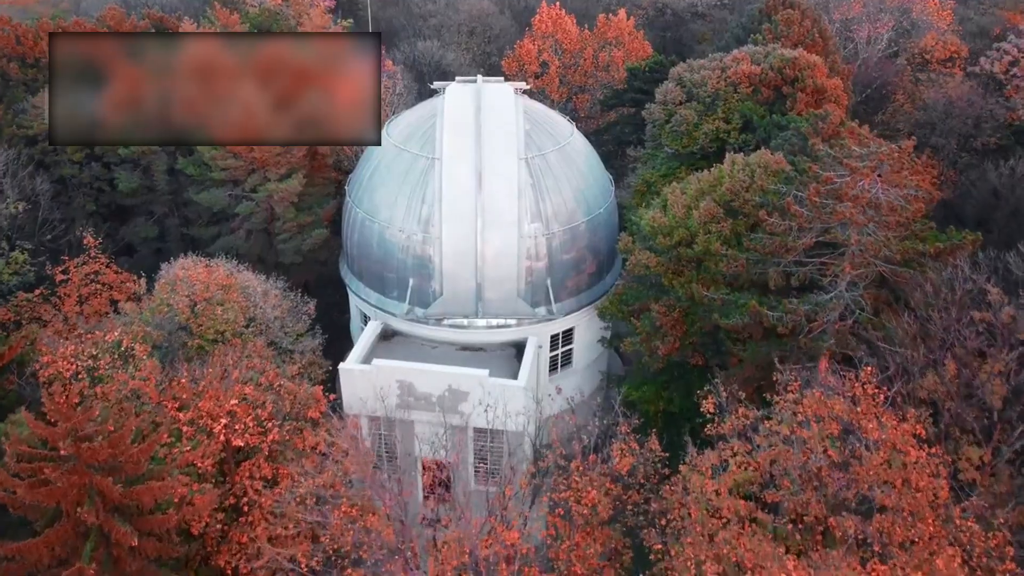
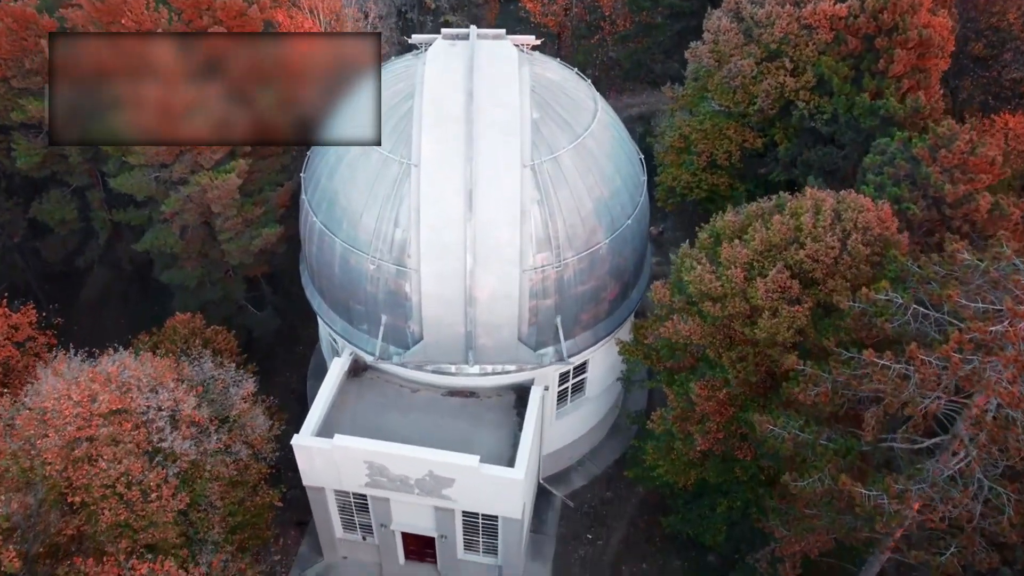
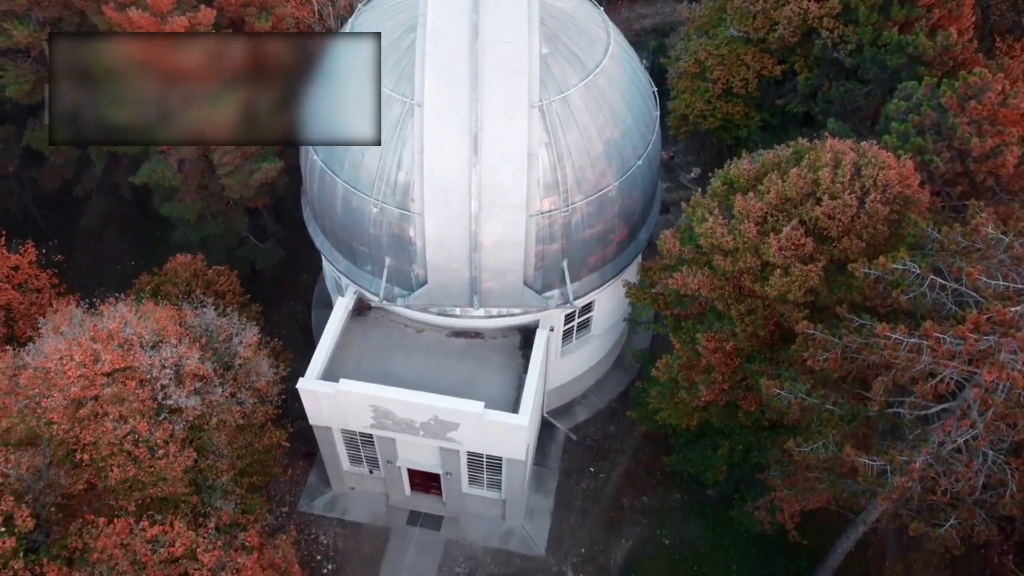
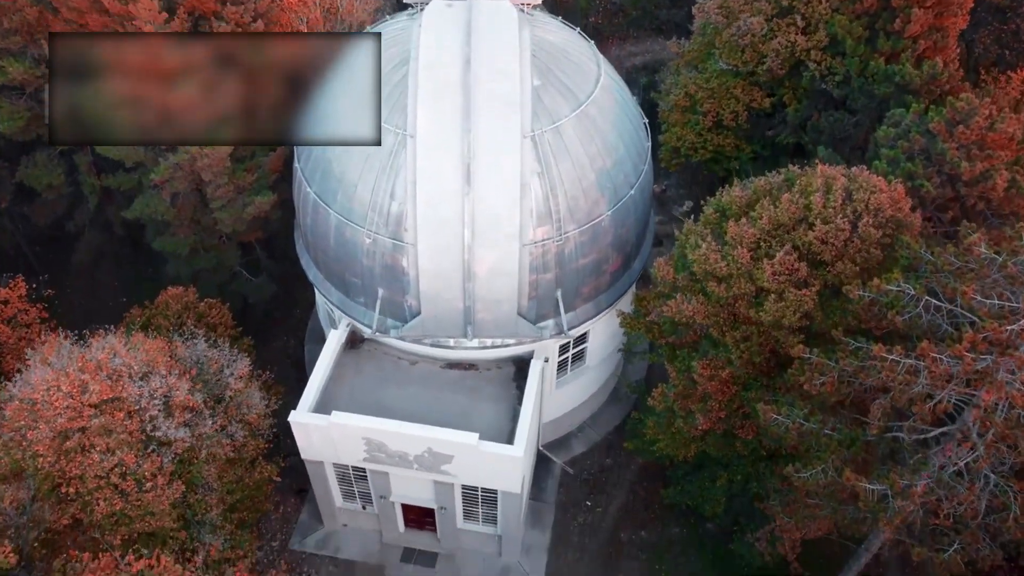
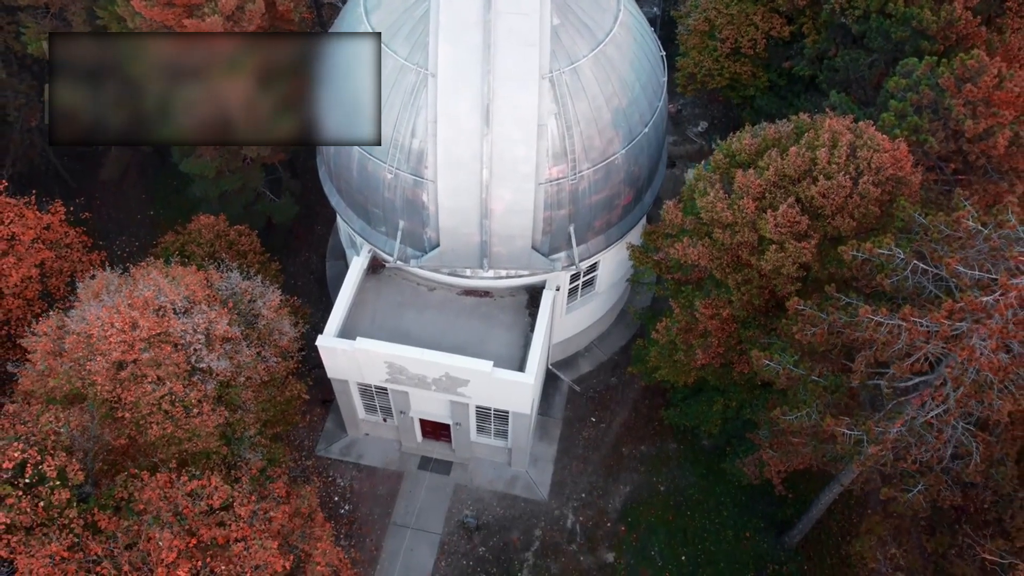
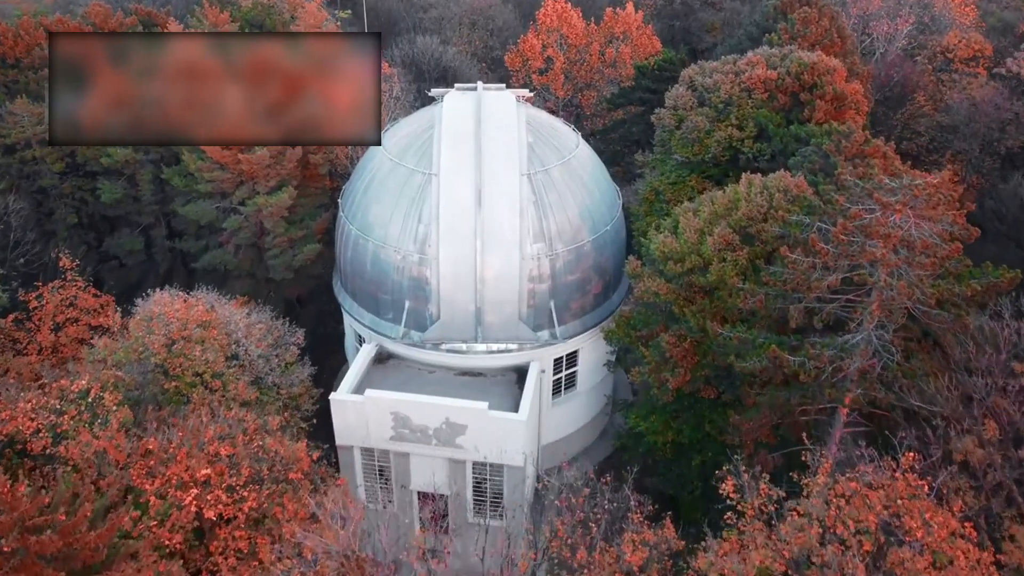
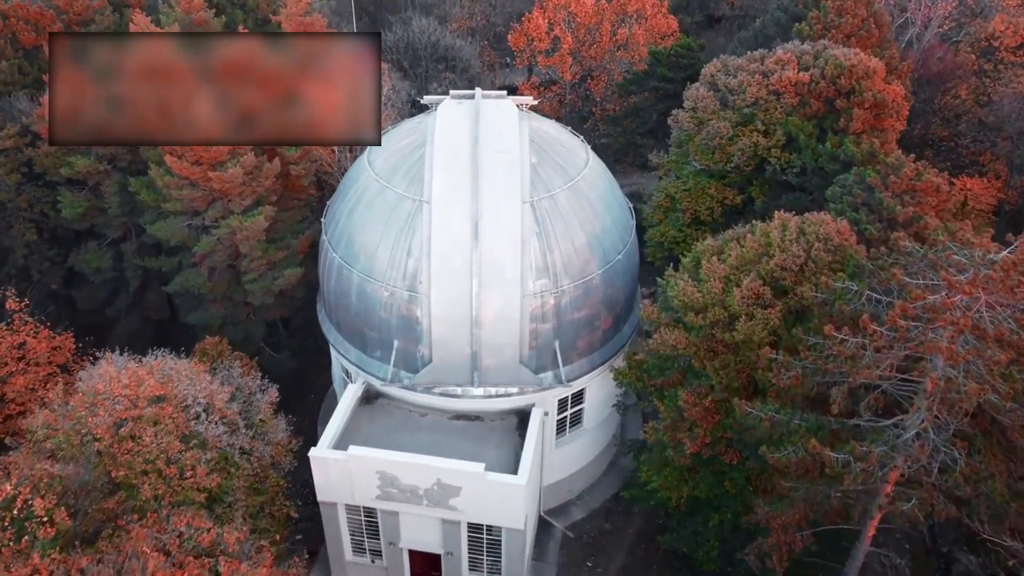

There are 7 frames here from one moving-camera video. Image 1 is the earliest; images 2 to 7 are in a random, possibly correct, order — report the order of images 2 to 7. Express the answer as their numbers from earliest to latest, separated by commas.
6, 7, 2, 4, 3, 5
